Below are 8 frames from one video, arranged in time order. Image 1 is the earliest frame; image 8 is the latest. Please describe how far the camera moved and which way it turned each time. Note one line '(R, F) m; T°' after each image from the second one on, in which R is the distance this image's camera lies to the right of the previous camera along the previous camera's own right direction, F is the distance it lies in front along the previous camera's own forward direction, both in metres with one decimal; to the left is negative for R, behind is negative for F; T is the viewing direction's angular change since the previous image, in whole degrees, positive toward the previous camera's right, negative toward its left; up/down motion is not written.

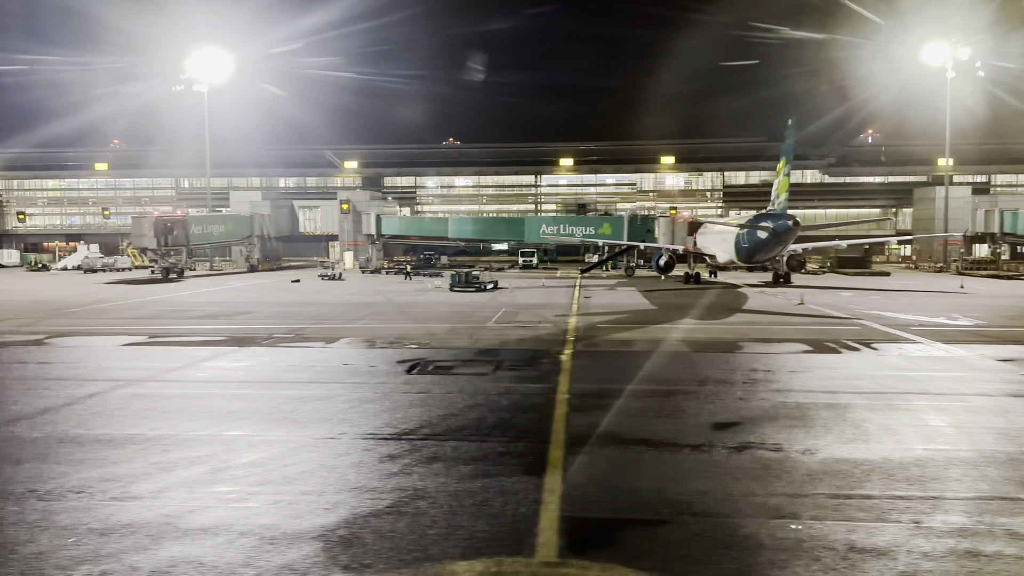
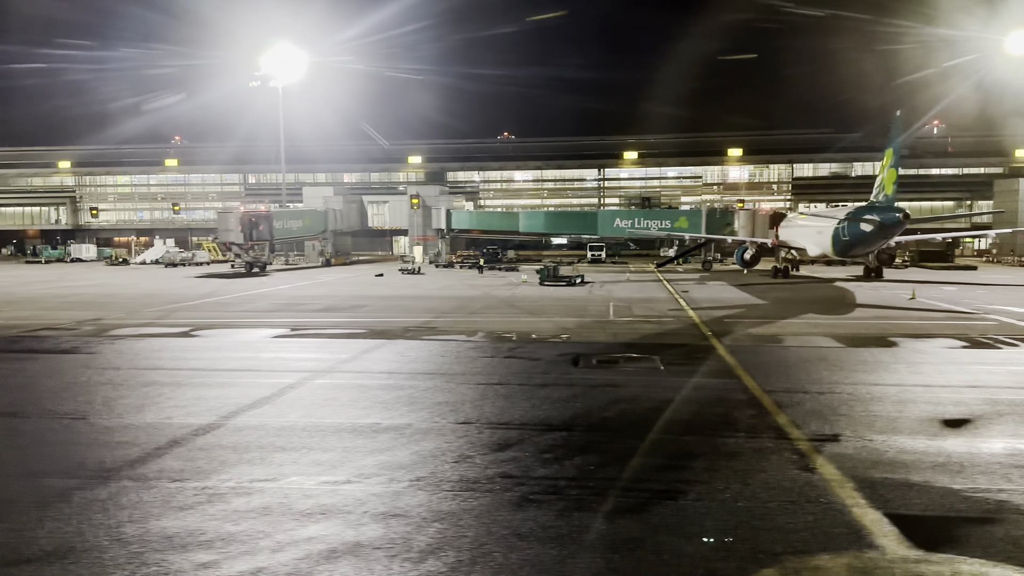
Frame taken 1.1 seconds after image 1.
(-3.1, 0.0) m; -3°
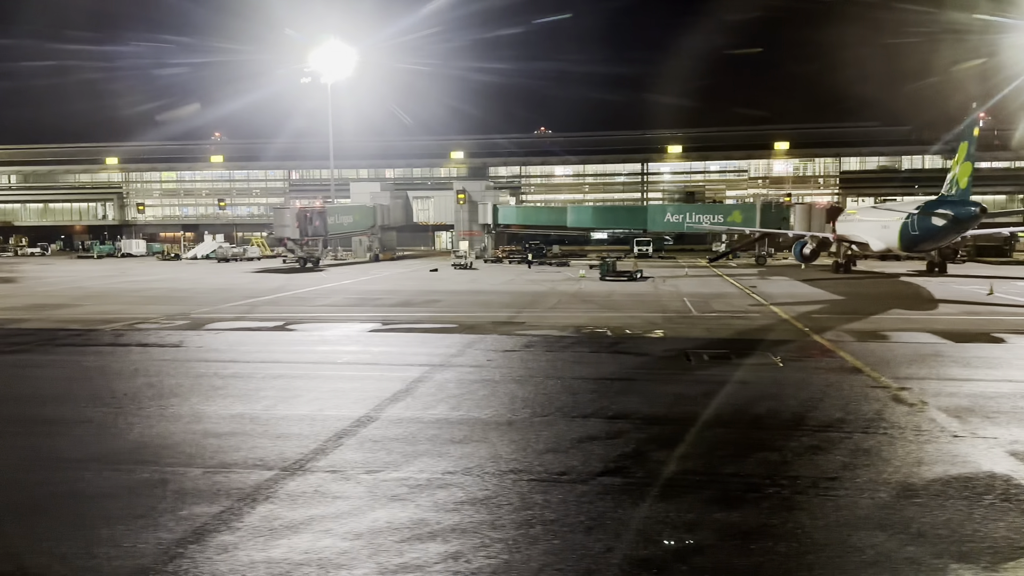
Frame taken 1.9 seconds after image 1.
(-2.0, 0.0) m; -2°
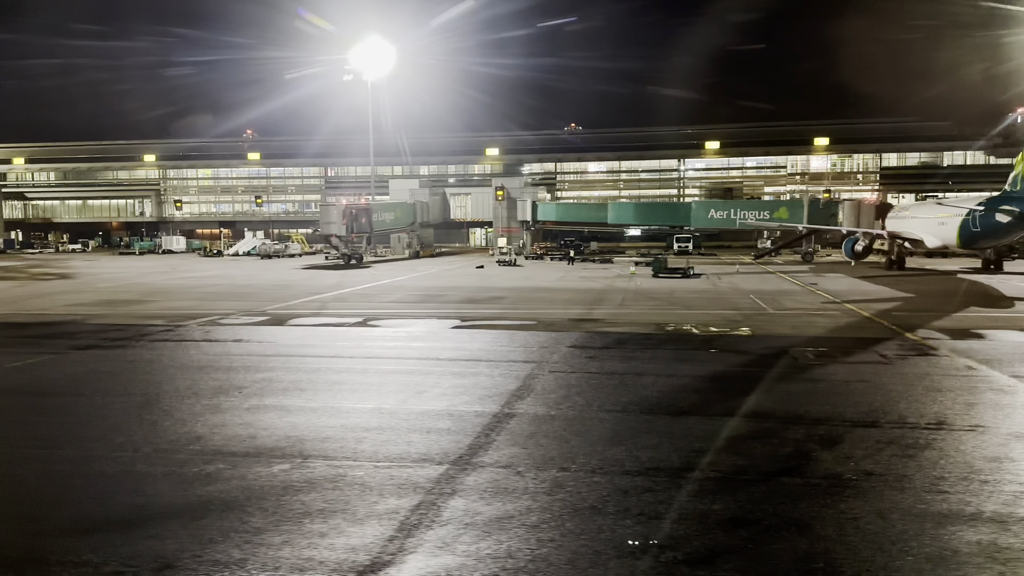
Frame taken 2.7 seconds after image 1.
(-1.8, 0.0) m; -1°
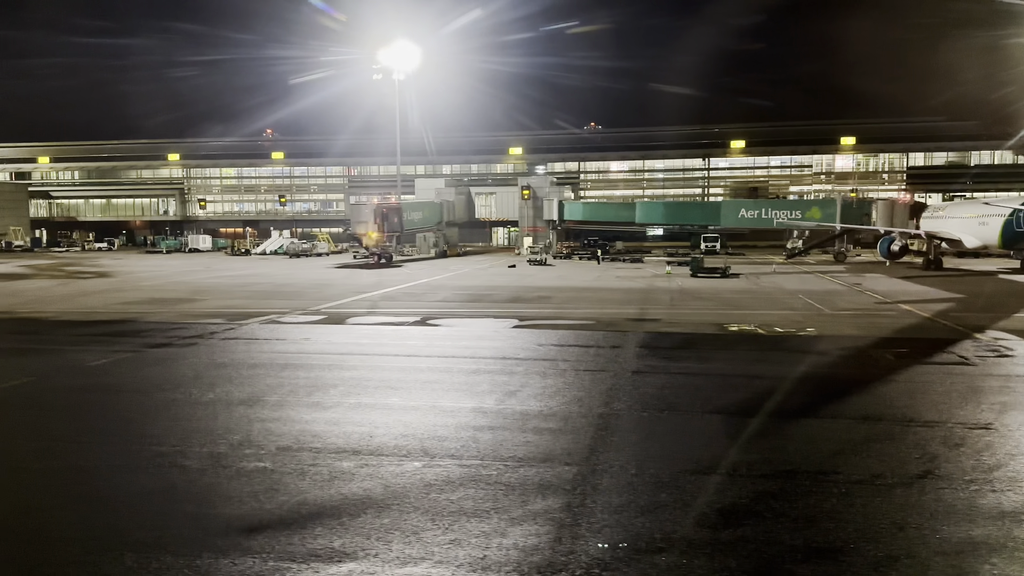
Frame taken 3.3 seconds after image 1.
(-1.5, 0.0) m; -1°
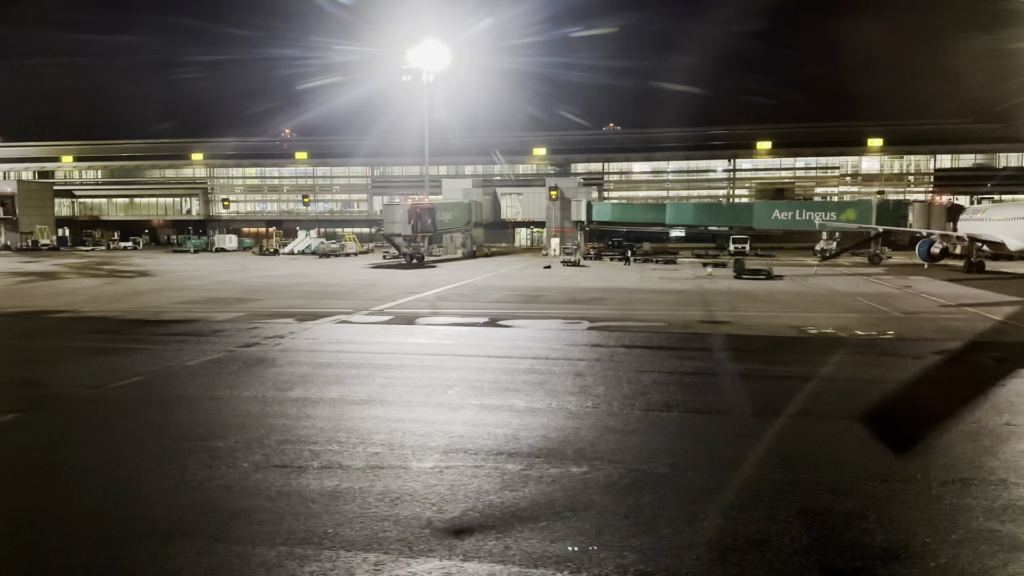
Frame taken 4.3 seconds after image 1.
(-1.9, +0.1) m; 0°
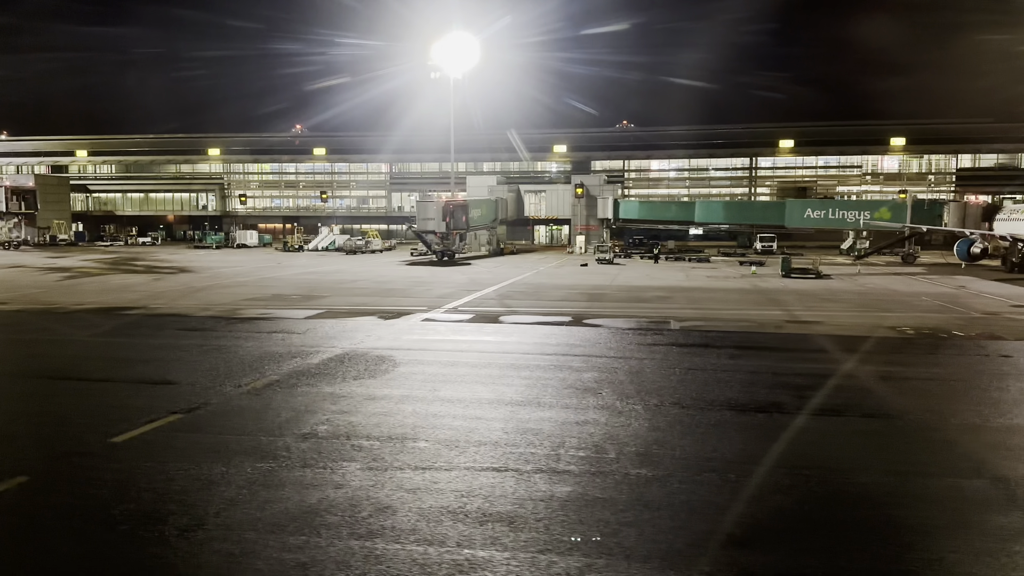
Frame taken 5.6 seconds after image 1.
(-2.5, +0.2) m; +1°
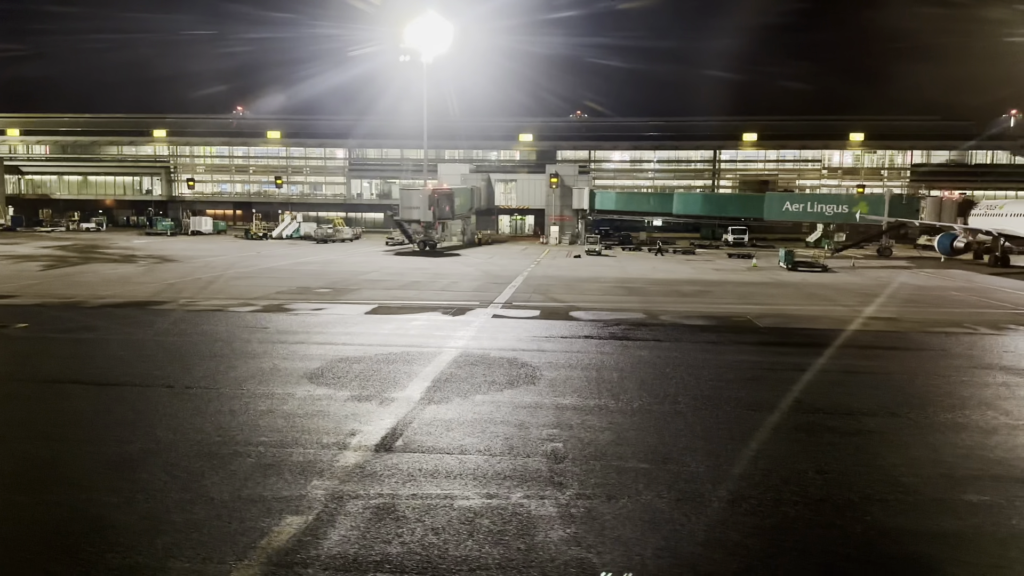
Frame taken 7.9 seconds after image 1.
(-3.8, +1.0) m; +6°
